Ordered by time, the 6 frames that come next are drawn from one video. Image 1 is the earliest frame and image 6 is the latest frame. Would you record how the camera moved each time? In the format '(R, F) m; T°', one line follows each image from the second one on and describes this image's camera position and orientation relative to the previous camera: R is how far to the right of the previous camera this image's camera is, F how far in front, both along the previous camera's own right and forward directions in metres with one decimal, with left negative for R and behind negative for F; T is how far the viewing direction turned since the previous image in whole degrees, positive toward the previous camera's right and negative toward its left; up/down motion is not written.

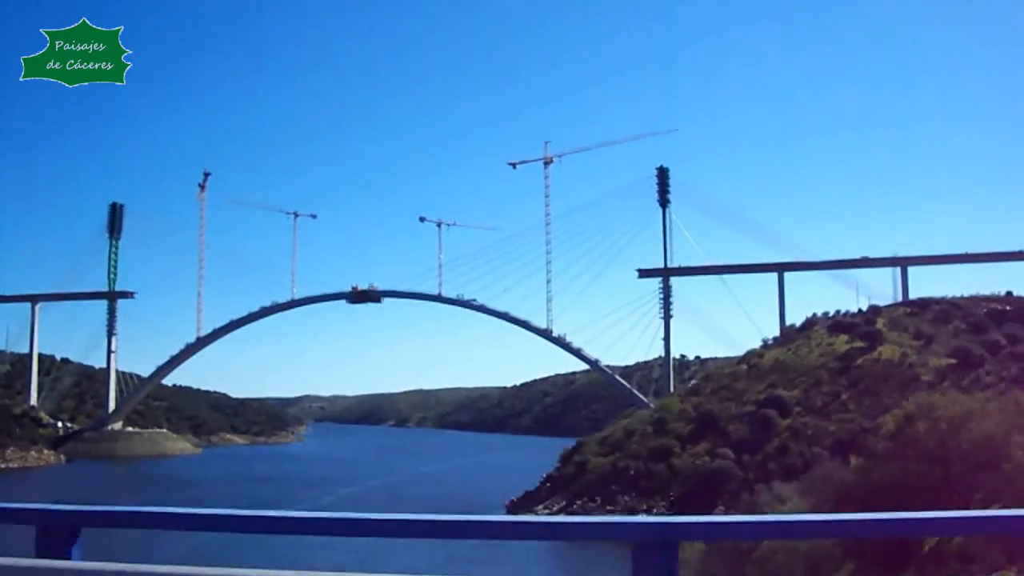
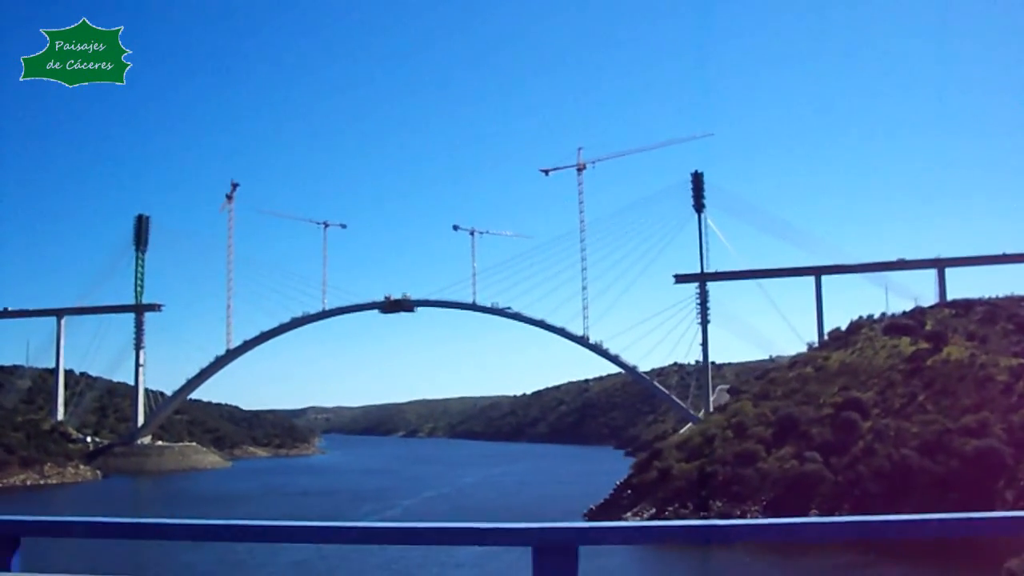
(-2.0, +0.1) m; +1°
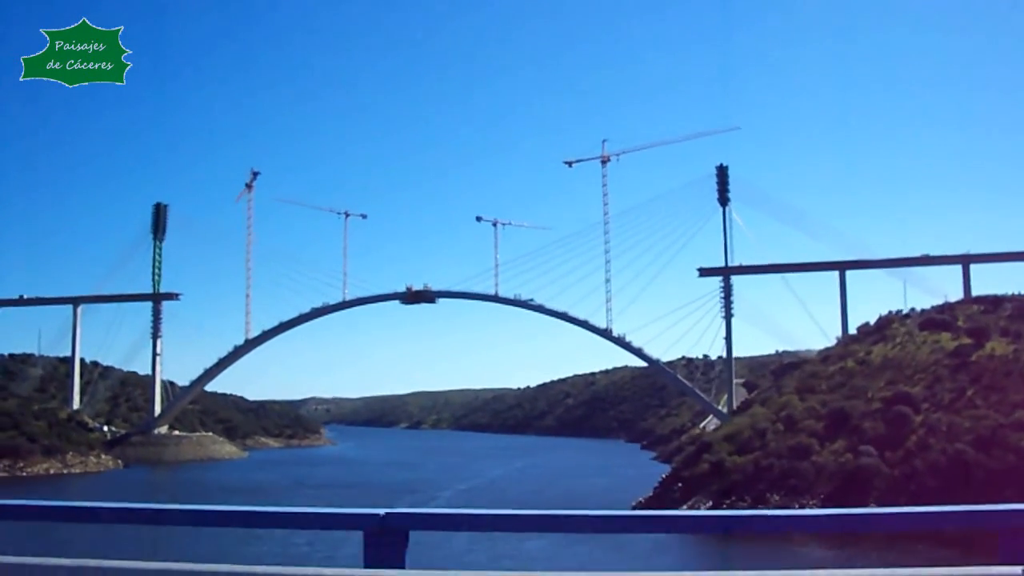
(-1.4, +0.1) m; +1°
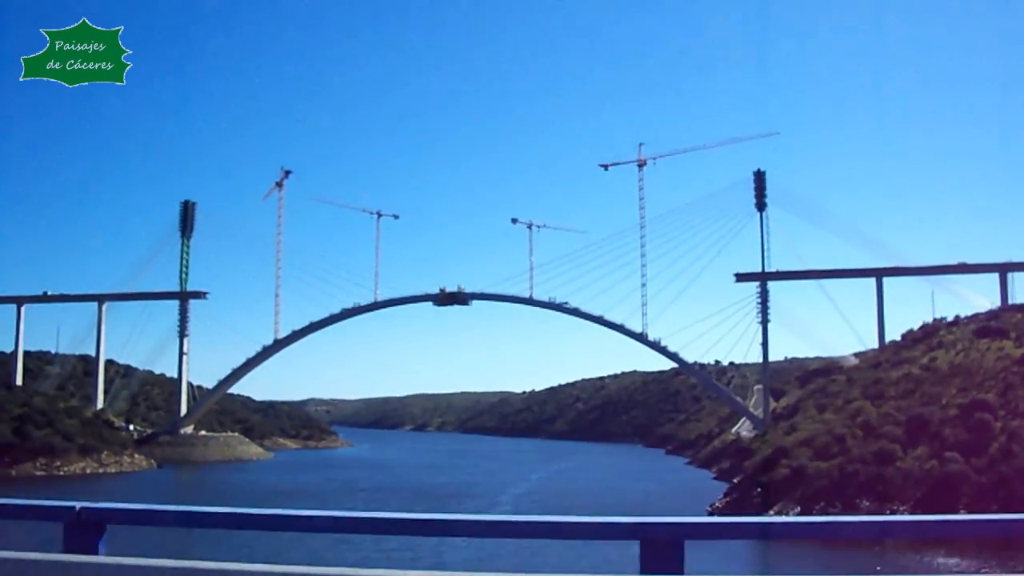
(-2.1, +0.2) m; +1°
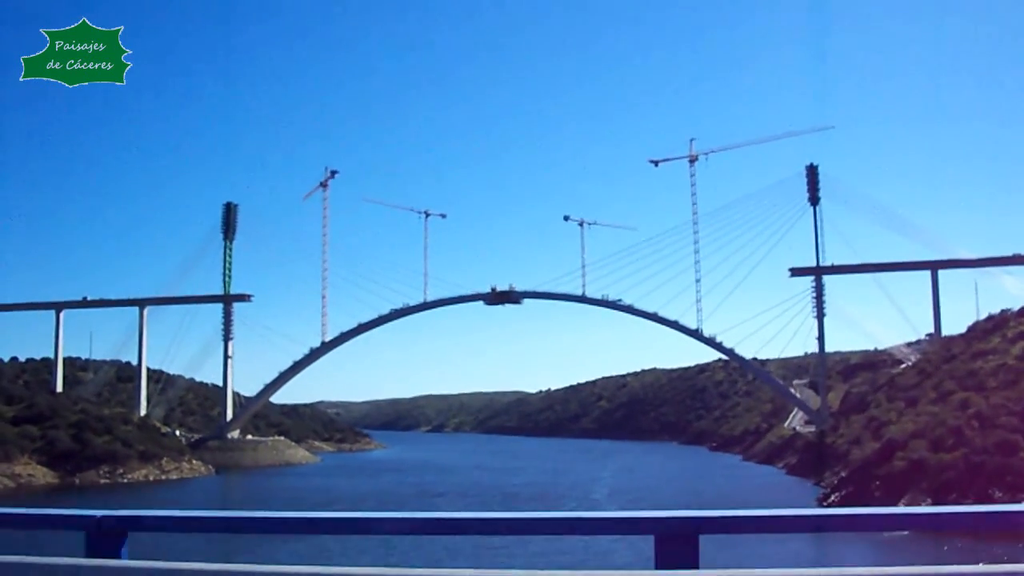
(-2.8, +0.3) m; +1°
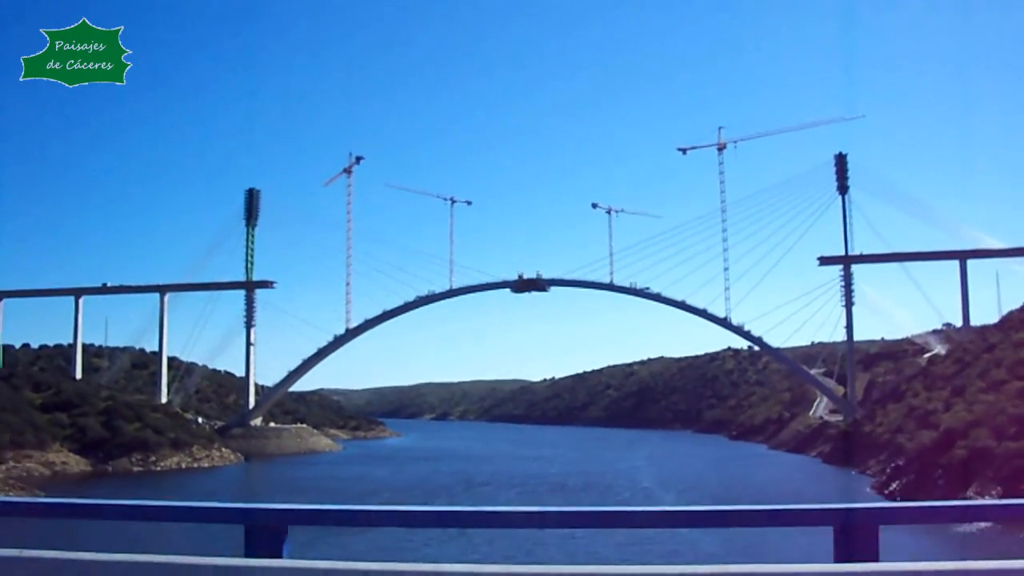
(-1.7, +0.2) m; +1°
